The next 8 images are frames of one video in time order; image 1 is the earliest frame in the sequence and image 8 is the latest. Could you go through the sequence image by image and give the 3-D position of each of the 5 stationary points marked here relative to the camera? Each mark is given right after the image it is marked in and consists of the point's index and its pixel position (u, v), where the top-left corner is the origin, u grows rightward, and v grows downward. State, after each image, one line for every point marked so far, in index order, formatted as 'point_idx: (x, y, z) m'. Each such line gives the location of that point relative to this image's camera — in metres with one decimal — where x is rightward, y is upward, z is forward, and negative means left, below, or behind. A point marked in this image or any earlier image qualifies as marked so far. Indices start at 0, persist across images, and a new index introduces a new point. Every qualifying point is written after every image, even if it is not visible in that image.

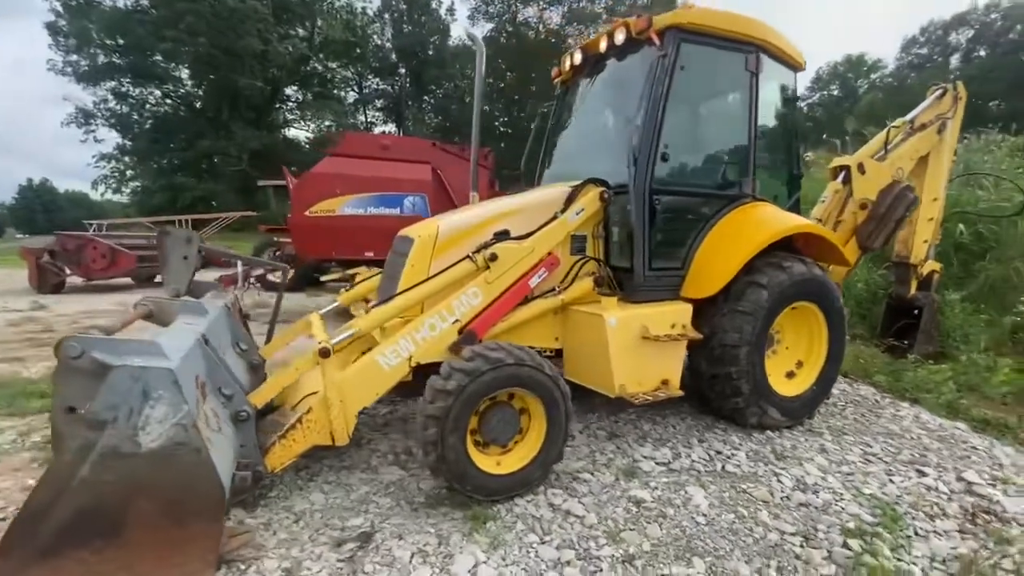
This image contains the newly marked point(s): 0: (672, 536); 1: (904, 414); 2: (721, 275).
0: (+0.9, -1.3, +2.6) m
1: (+3.5, -1.1, +4.3) m
2: (+1.6, +0.1, +3.7) m
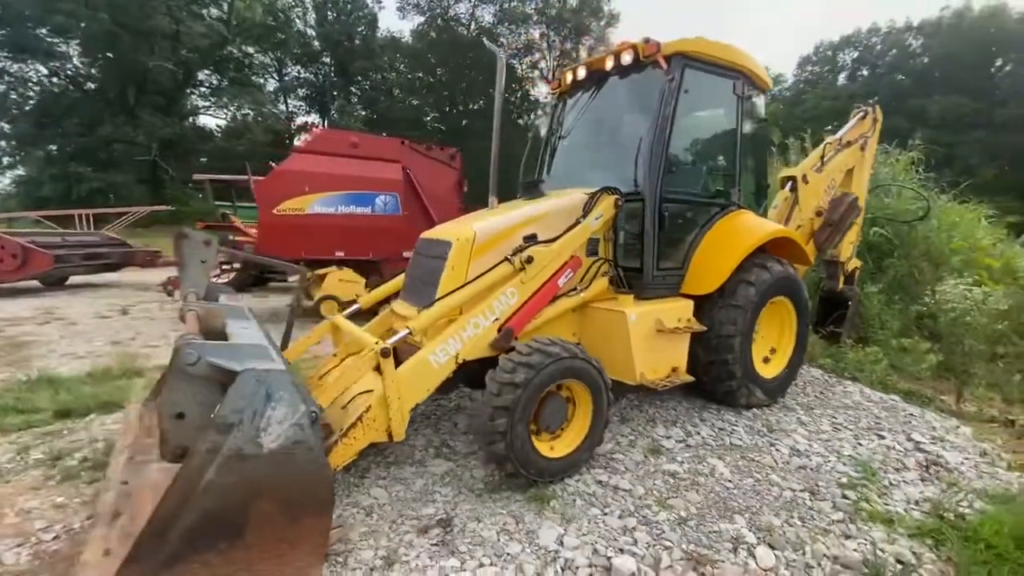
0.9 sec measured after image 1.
0: (+1.2, -1.3, +3.0) m
1: (+3.6, -1.1, +5.1) m
2: (+1.8, +0.1, +4.2) m
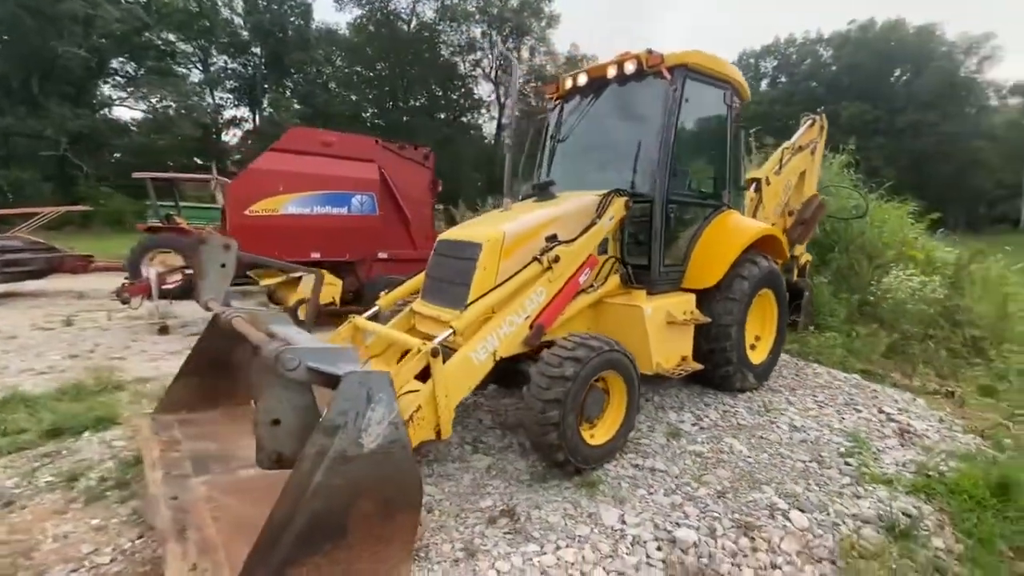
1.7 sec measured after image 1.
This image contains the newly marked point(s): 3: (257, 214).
0: (+1.5, -1.3, +3.3) m
1: (+3.6, -1.0, +5.7) m
2: (+1.9, +0.2, +4.5) m
3: (-3.9, +1.1, +7.5) m
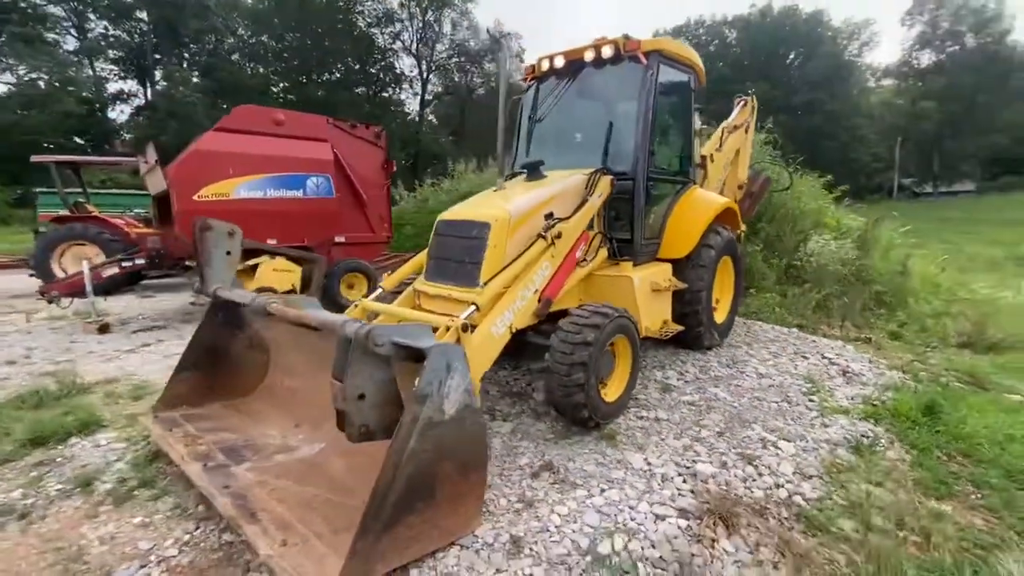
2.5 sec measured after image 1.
0: (+1.7, -1.0, +3.8) m
1: (+3.4, -0.5, +6.4) m
2: (+1.8, +0.5, +5.0) m
3: (-4.4, +1.3, +7.0) m
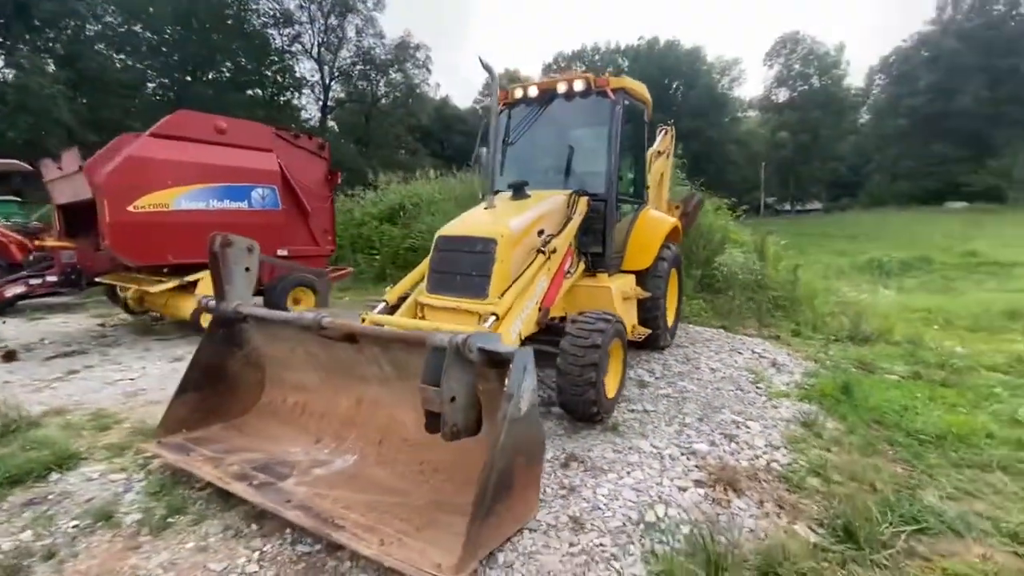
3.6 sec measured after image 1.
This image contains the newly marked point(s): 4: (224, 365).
0: (+1.7, -1.1, +4.5) m
1: (+2.9, -0.6, +7.4) m
2: (+1.6, +0.4, +5.7) m
3: (-4.9, +1.0, +6.5) m
4: (-2.3, -0.6, +3.9) m
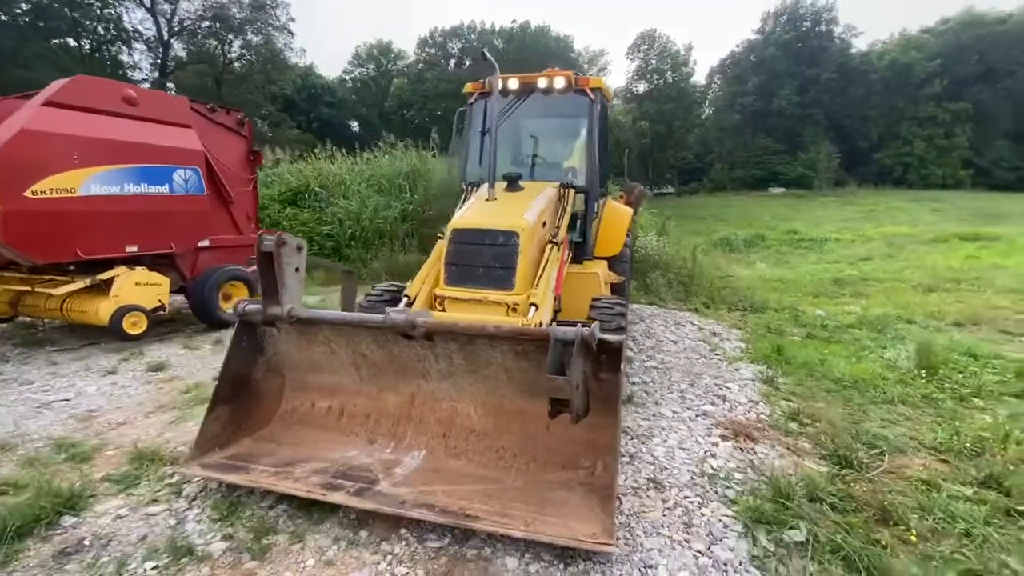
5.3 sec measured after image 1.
0: (+1.8, -0.9, +5.2) m
1: (+2.2, -0.3, +8.2) m
2: (+1.3, +0.6, +6.3) m
3: (-5.2, +1.0, +5.3) m
4: (-1.9, -0.6, +3.6) m
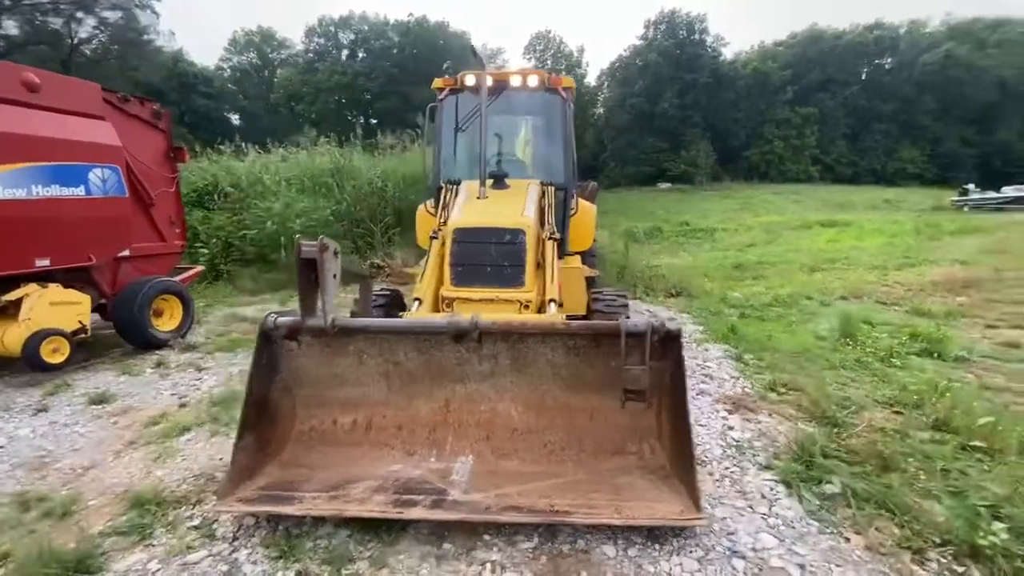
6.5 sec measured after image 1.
0: (+1.8, -0.8, +5.6) m
1: (+1.5, -0.2, +8.6) m
2: (+1.0, +0.7, +6.5) m
3: (-5.3, +0.8, +4.3) m
4: (-1.6, -0.7, +3.2) m
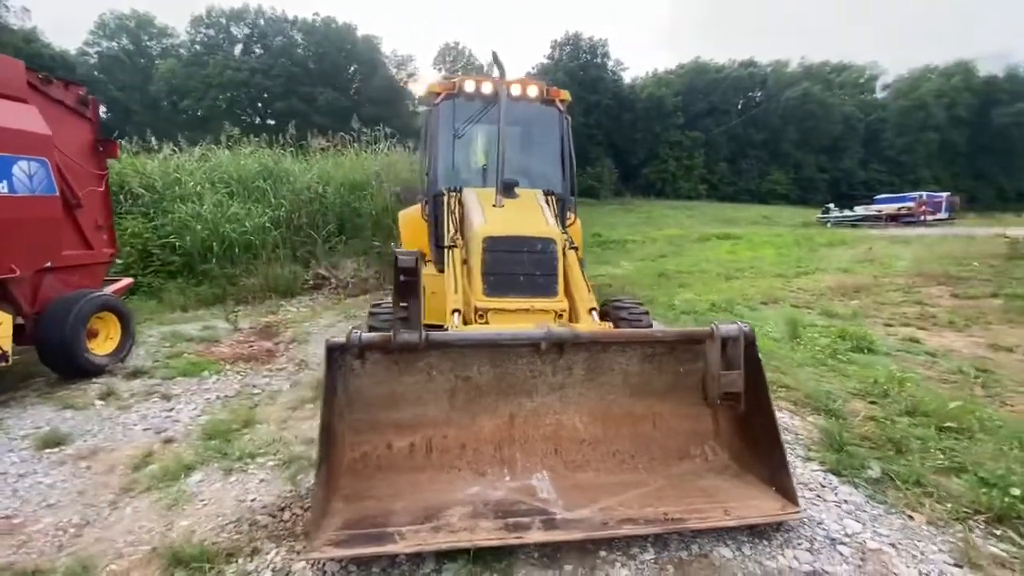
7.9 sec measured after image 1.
0: (+1.8, -0.9, +5.8) m
1: (+0.9, -0.3, +8.8) m
2: (+0.8, +0.6, +6.6) m
3: (-4.9, +0.6, +3.3) m
4: (-1.1, -0.8, +2.9) m
